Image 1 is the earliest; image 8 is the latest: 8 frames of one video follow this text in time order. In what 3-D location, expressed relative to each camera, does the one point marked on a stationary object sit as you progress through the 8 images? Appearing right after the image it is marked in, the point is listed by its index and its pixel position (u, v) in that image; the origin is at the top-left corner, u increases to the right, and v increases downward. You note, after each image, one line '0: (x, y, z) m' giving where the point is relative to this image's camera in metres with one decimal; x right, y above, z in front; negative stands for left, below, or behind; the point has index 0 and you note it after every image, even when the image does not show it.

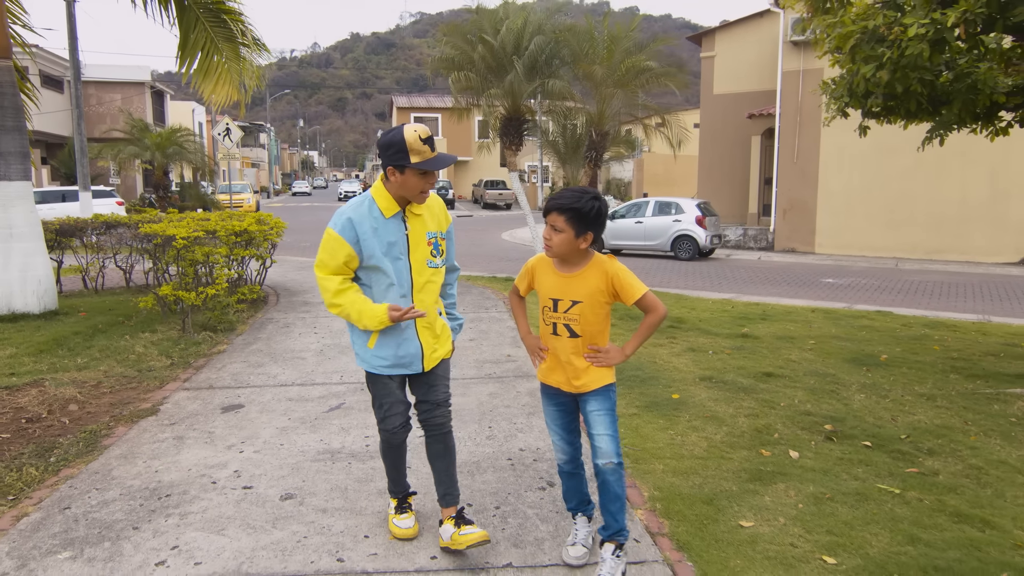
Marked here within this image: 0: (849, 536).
0: (+1.4, -1.0, +3.0) m
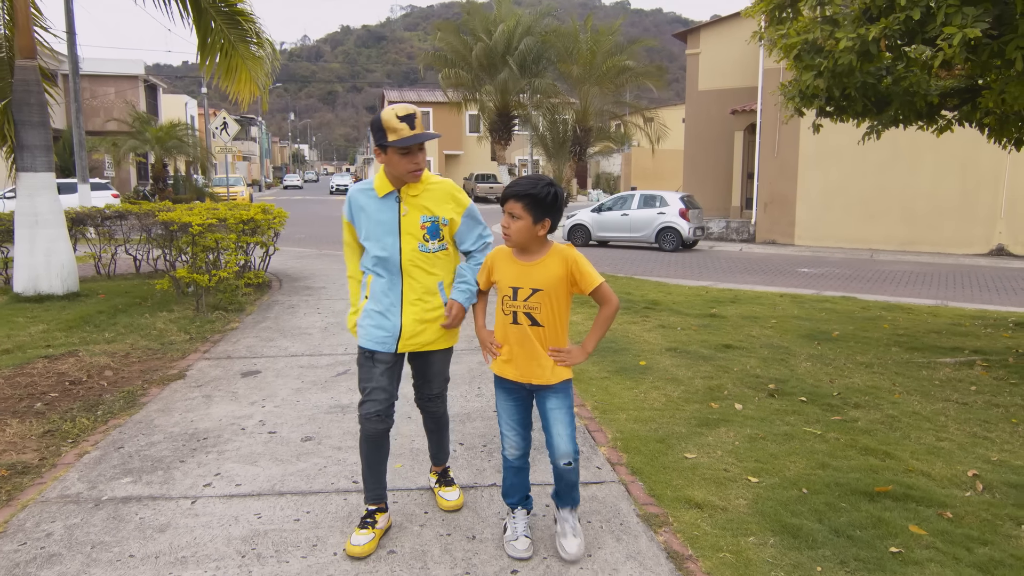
0: (+1.3, -0.9, +3.7) m
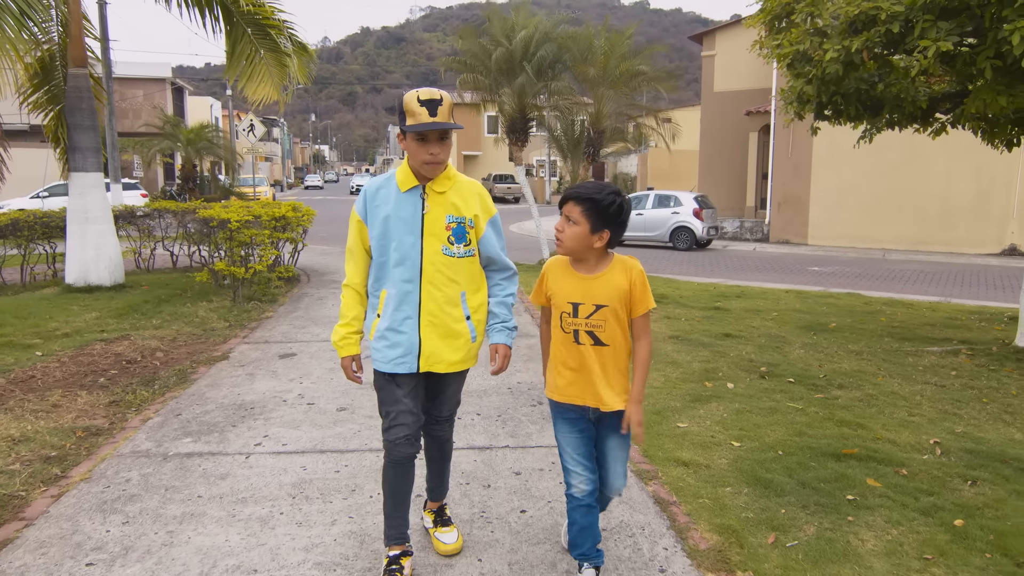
0: (+1.4, -0.8, +4.1) m
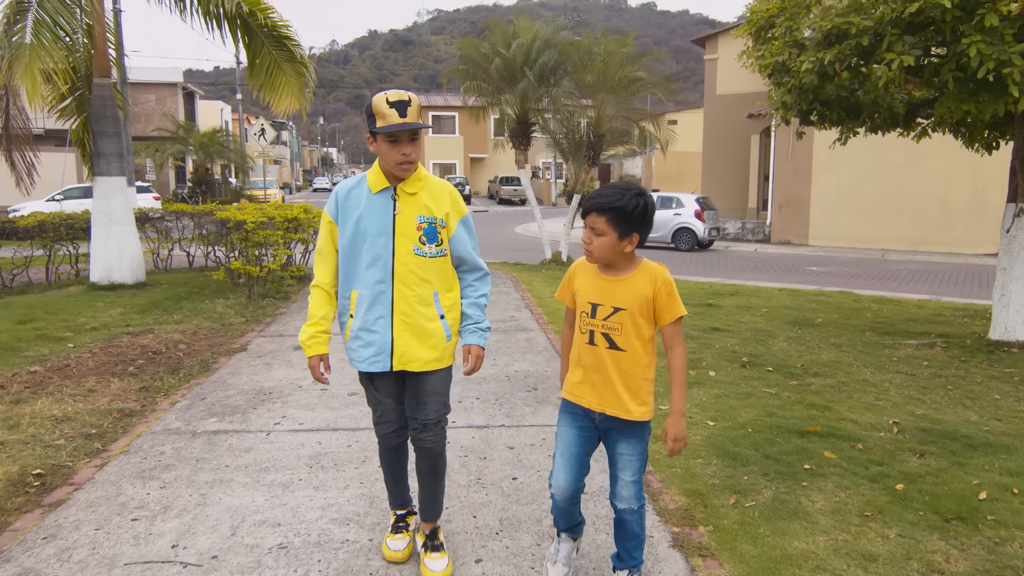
0: (+1.3, -0.8, +4.5) m
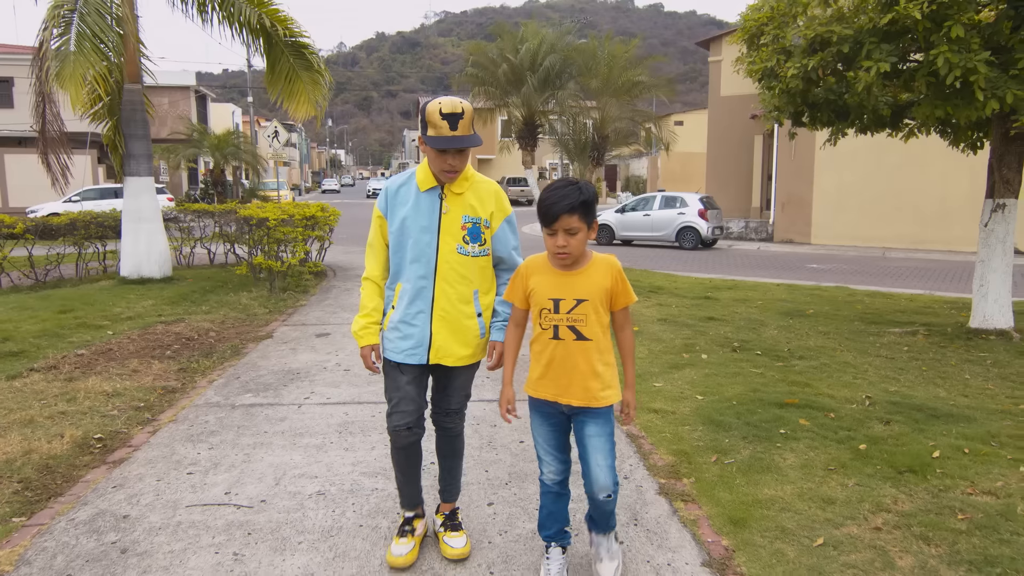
0: (+1.4, -0.7, +5.0) m
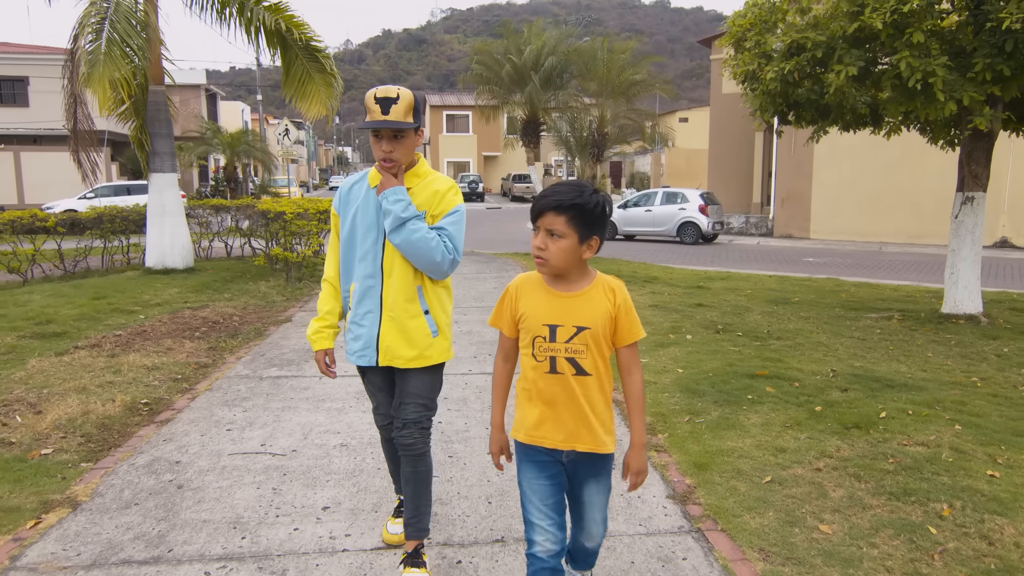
0: (+1.4, -0.6, +5.5) m
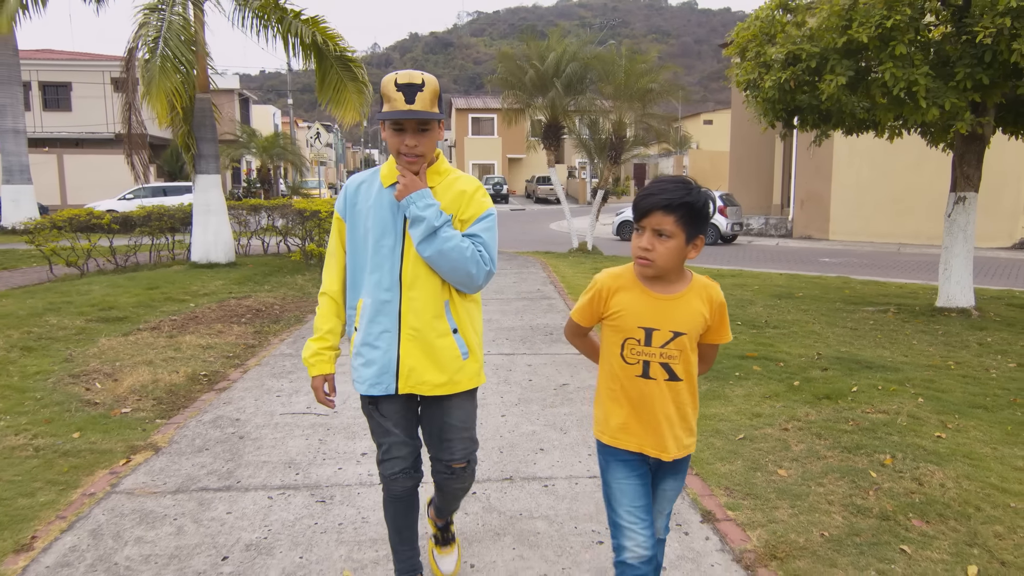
0: (+1.5, -0.5, +6.1) m
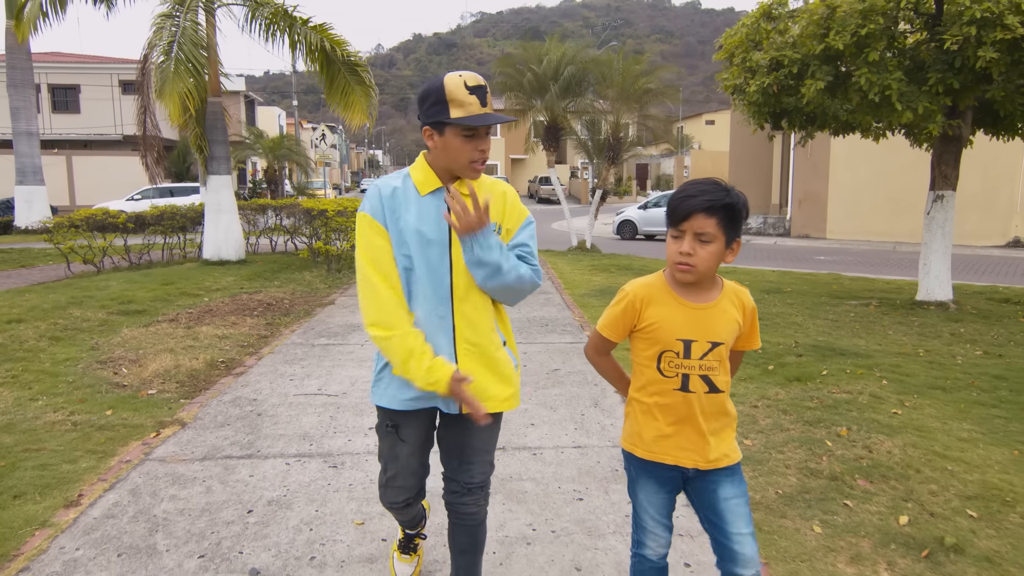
0: (+1.5, -0.4, +6.4) m
